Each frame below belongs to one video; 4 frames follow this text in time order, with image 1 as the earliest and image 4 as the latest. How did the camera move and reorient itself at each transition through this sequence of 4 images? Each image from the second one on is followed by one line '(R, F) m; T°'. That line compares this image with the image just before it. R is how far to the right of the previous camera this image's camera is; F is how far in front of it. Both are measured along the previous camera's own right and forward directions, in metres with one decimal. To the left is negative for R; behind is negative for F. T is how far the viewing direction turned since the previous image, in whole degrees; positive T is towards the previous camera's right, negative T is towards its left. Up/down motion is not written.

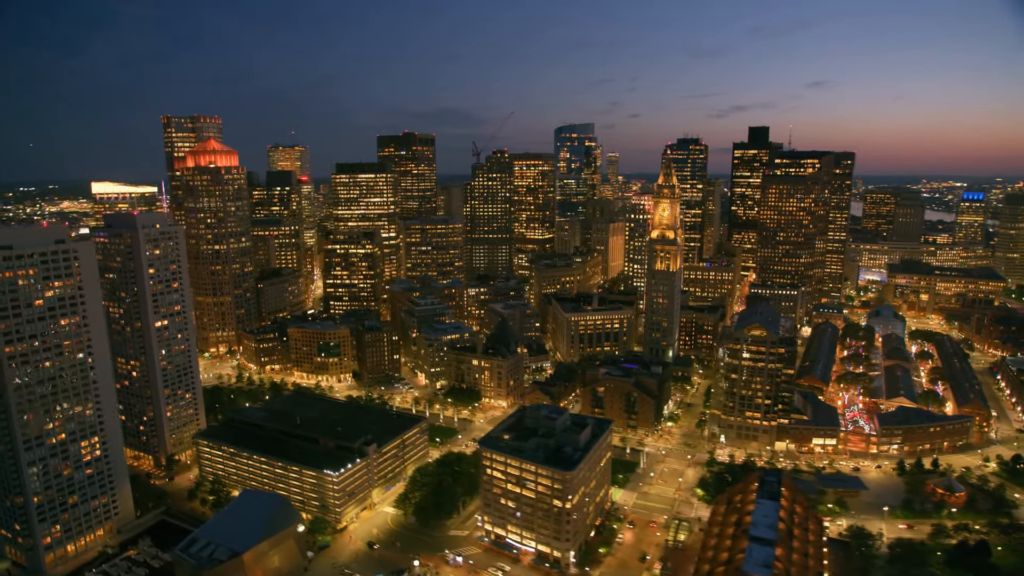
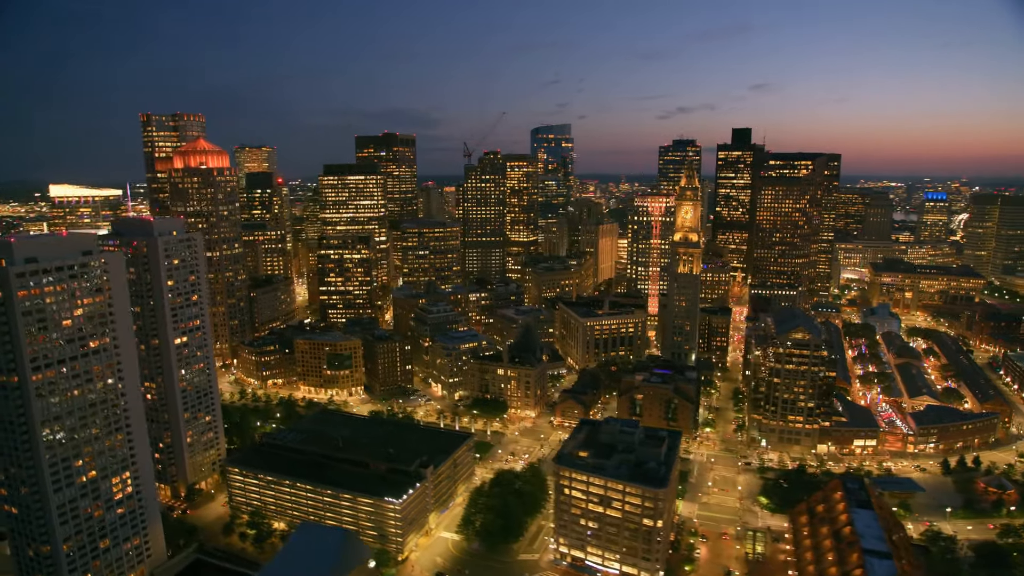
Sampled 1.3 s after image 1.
(-16.7, +5.5) m; +5°
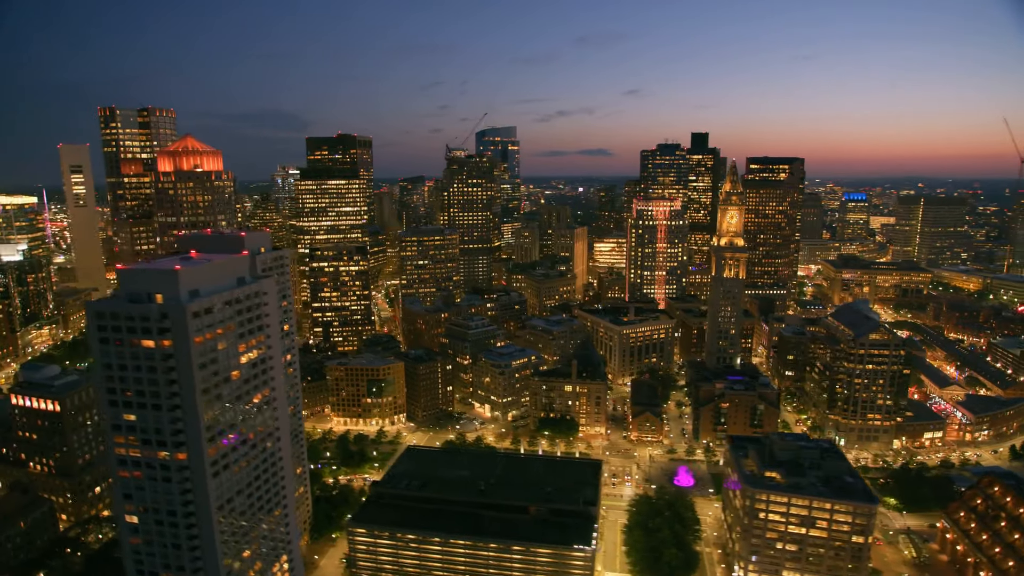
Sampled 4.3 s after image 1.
(-36.6, +11.8) m; +11°
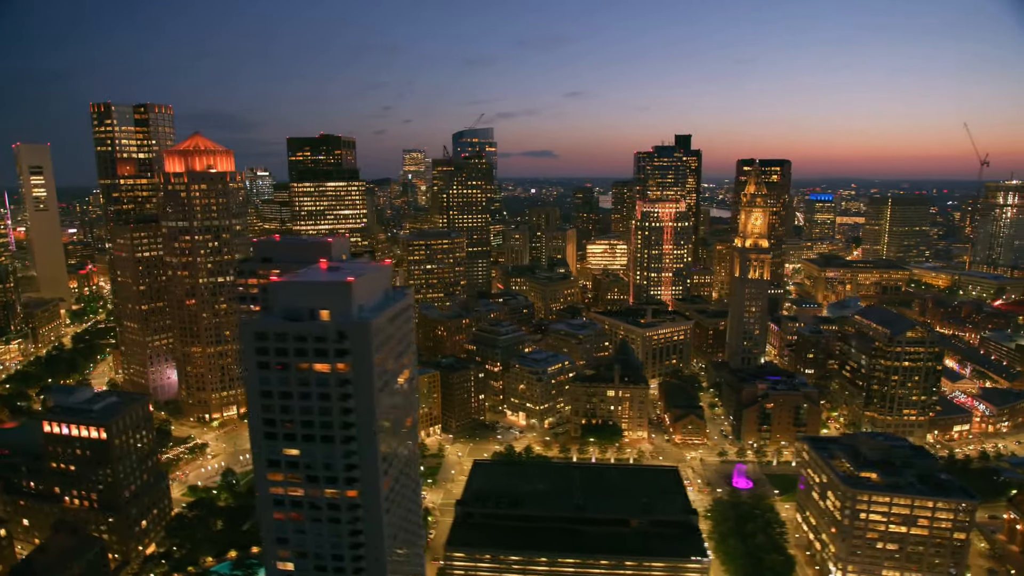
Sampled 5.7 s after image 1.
(-19.1, +4.2) m; +5°
